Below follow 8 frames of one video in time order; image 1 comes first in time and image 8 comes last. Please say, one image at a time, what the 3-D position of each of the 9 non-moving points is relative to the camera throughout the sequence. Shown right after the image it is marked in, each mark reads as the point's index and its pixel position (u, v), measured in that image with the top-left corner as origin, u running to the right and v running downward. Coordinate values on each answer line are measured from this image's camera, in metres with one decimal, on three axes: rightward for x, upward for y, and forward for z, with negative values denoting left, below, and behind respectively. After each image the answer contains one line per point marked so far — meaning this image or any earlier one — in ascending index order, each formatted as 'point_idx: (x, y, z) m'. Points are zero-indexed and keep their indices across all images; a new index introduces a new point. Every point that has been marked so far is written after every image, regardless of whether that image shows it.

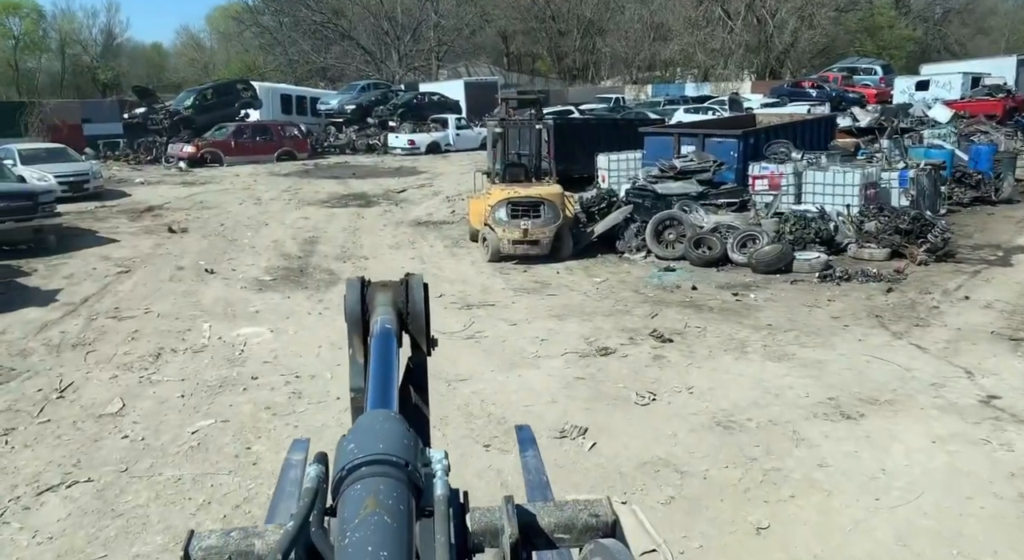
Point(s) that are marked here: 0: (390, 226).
0: (-2.4, +1.1, +16.1) m
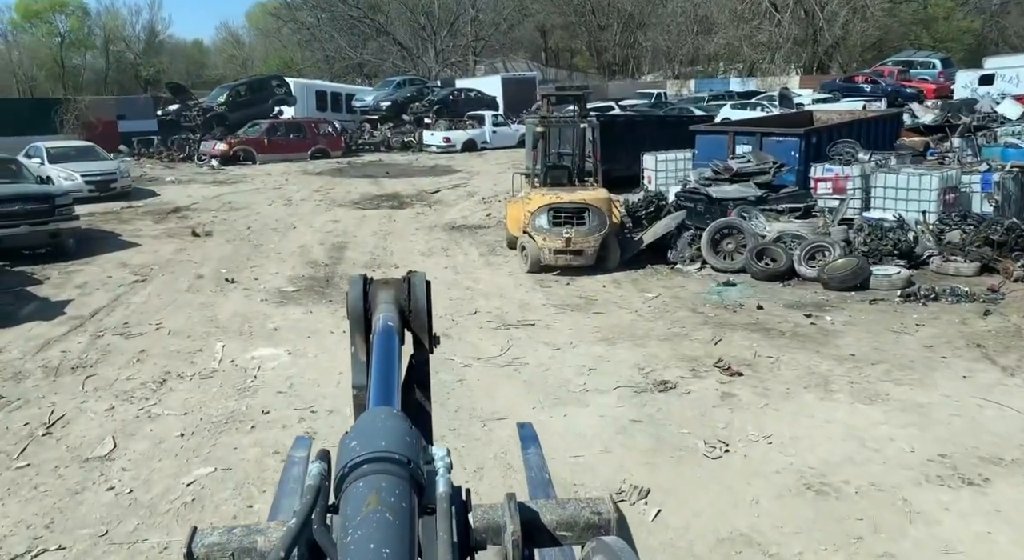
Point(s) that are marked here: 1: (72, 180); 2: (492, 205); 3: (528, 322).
0: (-1.7, +0.9, +15.2) m
1: (-10.2, +2.3, +18.9) m
2: (-0.5, +1.6, +17.7) m
3: (+0.2, -0.5, +9.0) m
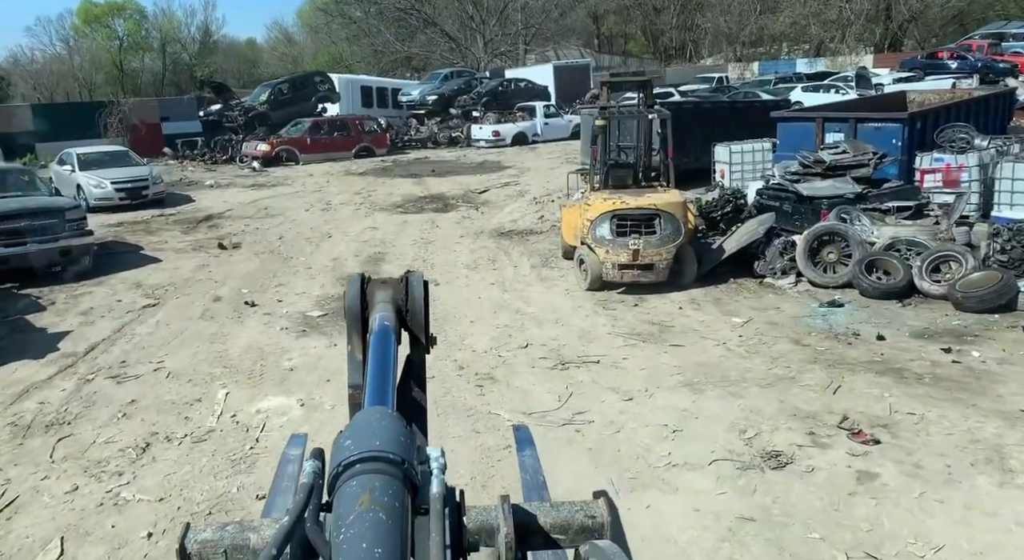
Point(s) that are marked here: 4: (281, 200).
0: (-0.7, +0.7, +13.7) m
1: (-9.1, +2.0, +17.9) m
2: (+0.6, +1.4, +16.1) m
3: (+0.7, -0.7, +7.4) m
4: (-5.4, +1.9, +19.0) m
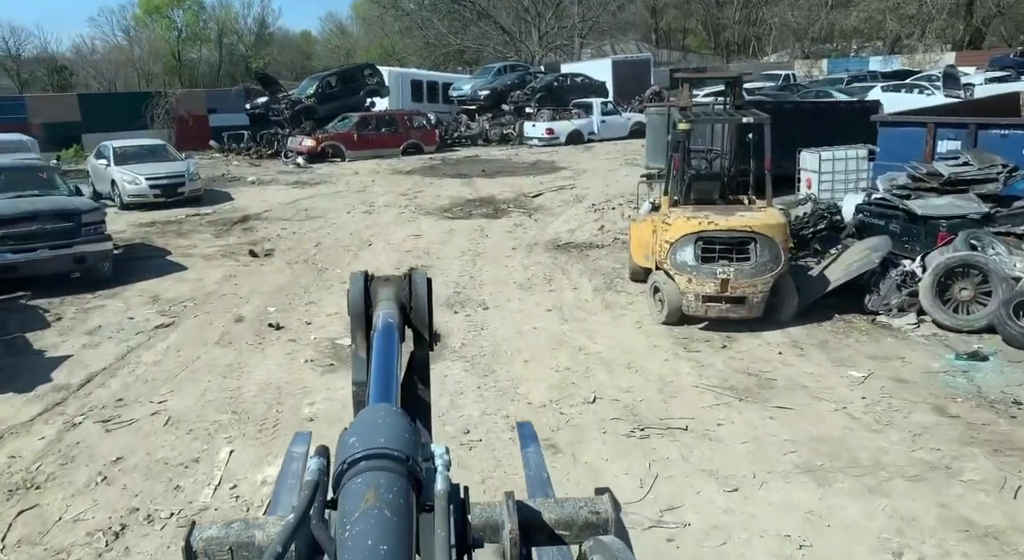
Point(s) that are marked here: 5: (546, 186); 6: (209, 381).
0: (+0.2, +0.5, +12.4) m
1: (-7.9, +2.0, +17.0) m
2: (+1.7, +1.1, +14.6) m
3: (+1.2, -1.0, +5.9) m
4: (-4.2, +1.8, +17.9) m
5: (+0.8, +2.2, +19.1) m
6: (-2.8, -0.9, +7.4) m
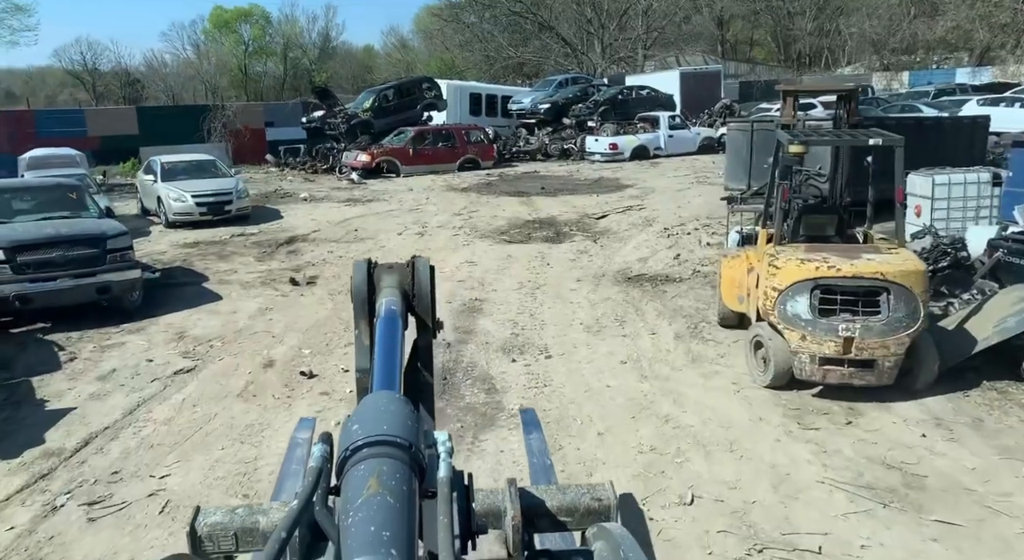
0: (+1.0, 0.0, +11.0) m
1: (-6.6, +1.6, +16.2) m
2: (+2.7, +0.6, +13.2) m
3: (+1.7, -1.4, +4.5) m
4: (-2.9, +1.2, +16.9) m
5: (+2.2, +1.6, +17.7) m
6: (-2.2, -1.3, +6.2) m
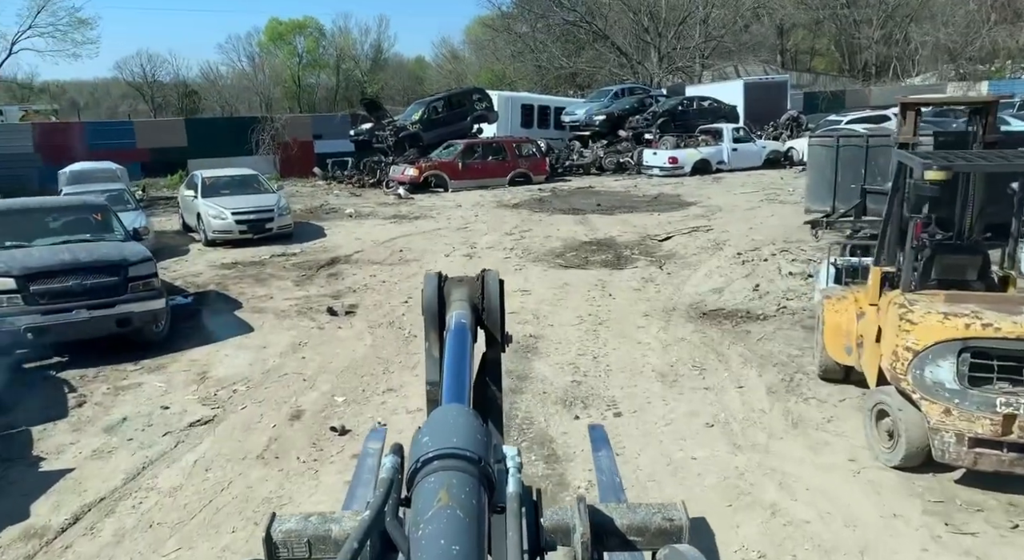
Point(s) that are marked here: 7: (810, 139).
0: (+1.8, -0.5, +9.8) m
1: (-5.6, +1.2, +15.5) m
2: (+3.6, +0.1, +11.9) m
3: (+2.0, -1.8, +3.3) m
4: (-1.8, +0.8, +15.9) m
5: (+3.3, +1.1, +16.5) m
6: (-1.8, -1.6, +5.2) m
7: (+4.9, +2.3, +13.3) m
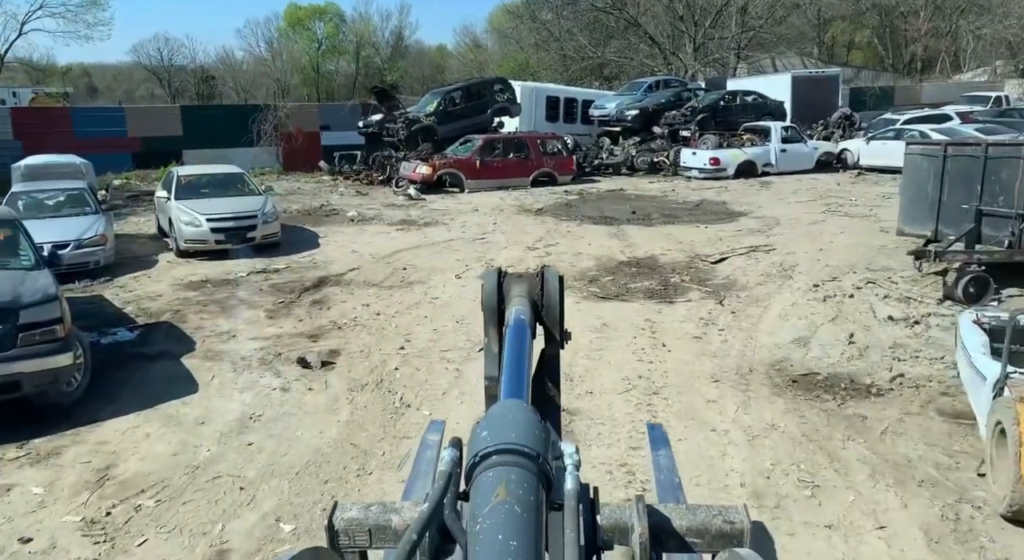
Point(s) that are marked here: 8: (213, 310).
0: (+2.0, -1.0, +7.4) m
1: (-5.2, +0.9, +13.2) m
2: (+3.9, -0.4, +9.4) m
3: (+2.0, -2.4, +0.8) m
4: (-1.4, +0.4, +13.5) m
5: (+3.7, +0.6, +14.0) m
6: (-1.7, -2.1, +2.8) m
7: (+5.3, +1.8, +10.7) m
8: (-3.8, -0.4, +10.2) m
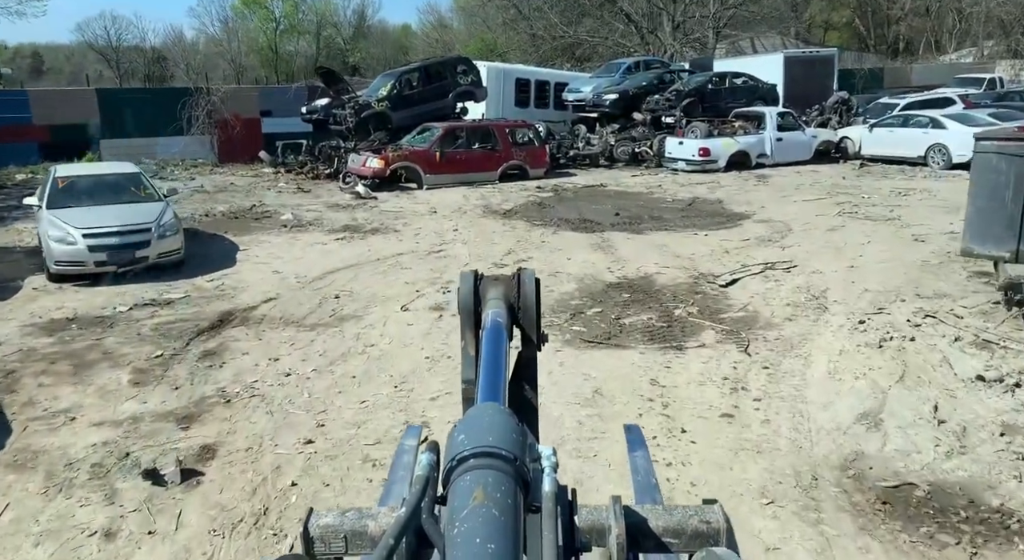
0: (+1.7, -1.4, +4.9) m
1: (-5.7, +0.5, +10.4) m
2: (+3.5, -0.8, +7.0) m
3: (+2.0, -3.0, -1.6) m
4: (-1.9, +0.1, +10.8) m
5: (+3.2, +0.3, +11.5) m
6: (-1.8, -2.7, +0.2) m
7: (+4.8, +1.4, +8.3) m
8: (-4.2, -0.8, +7.4) m
